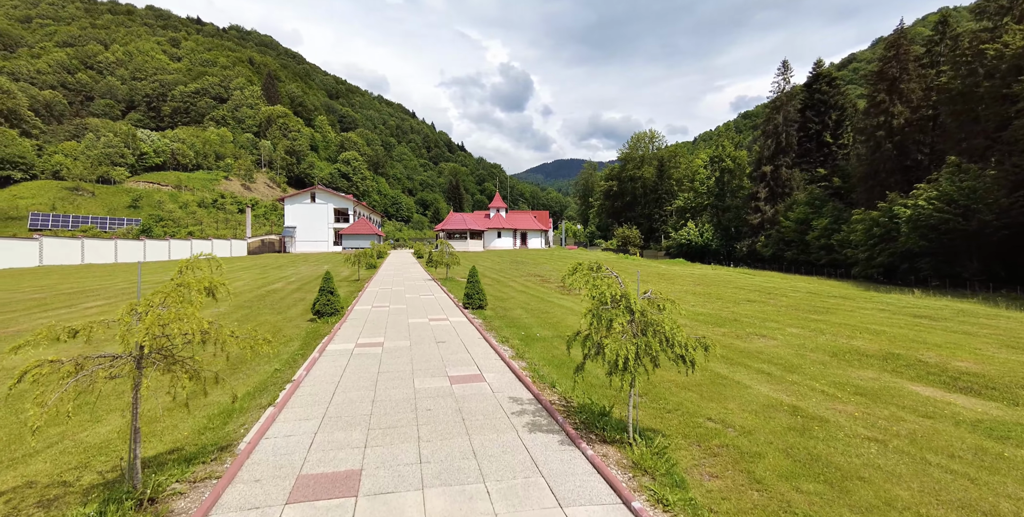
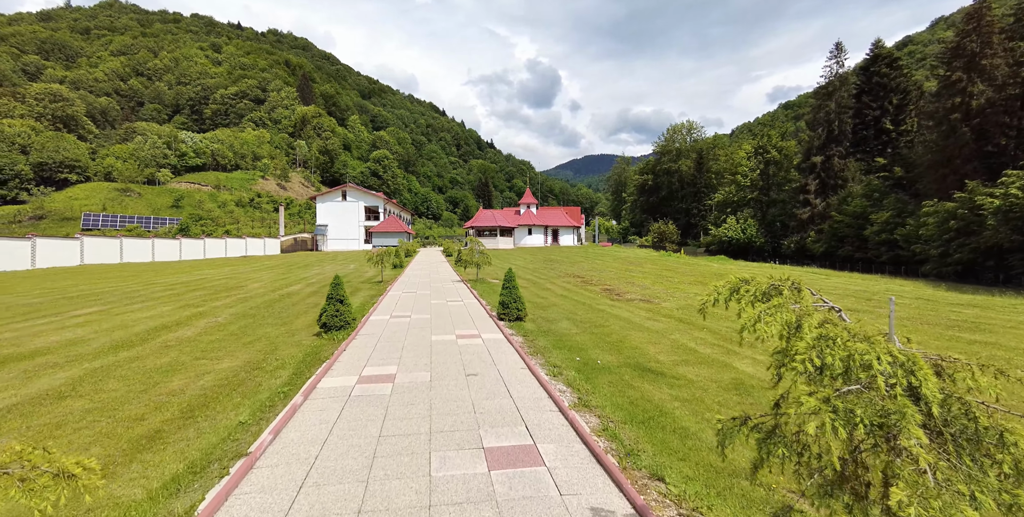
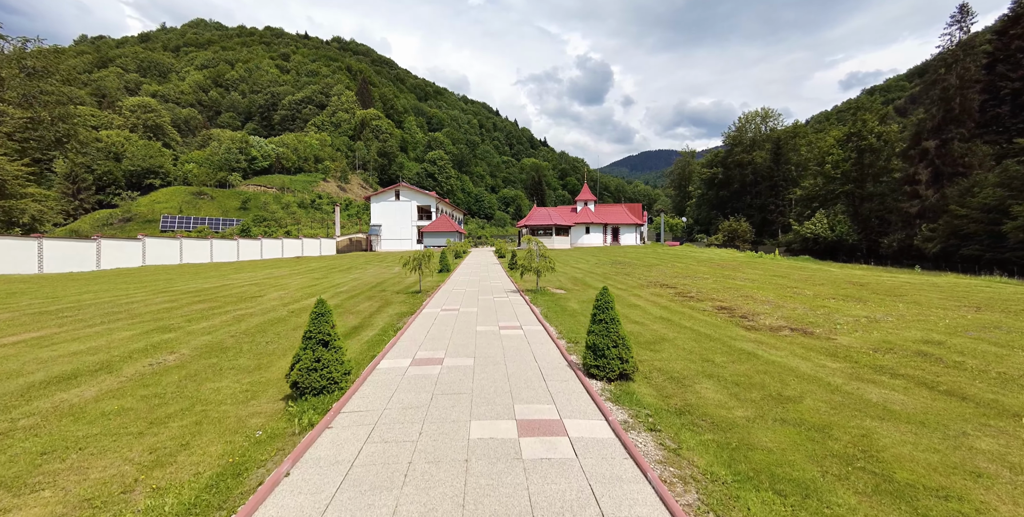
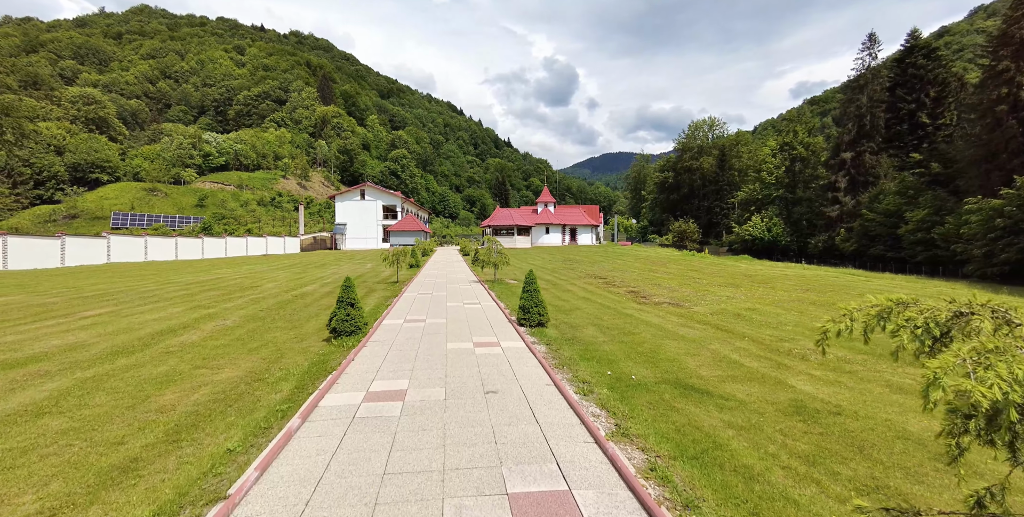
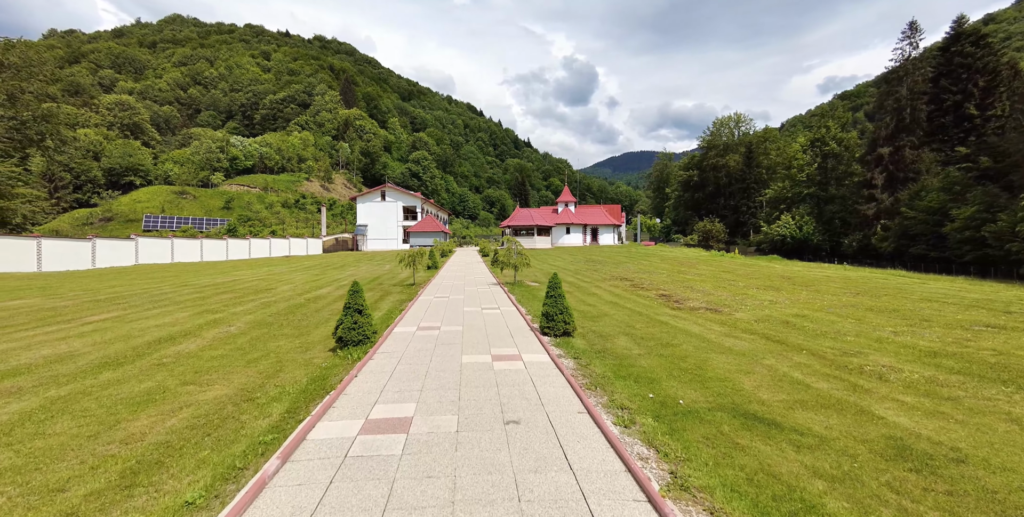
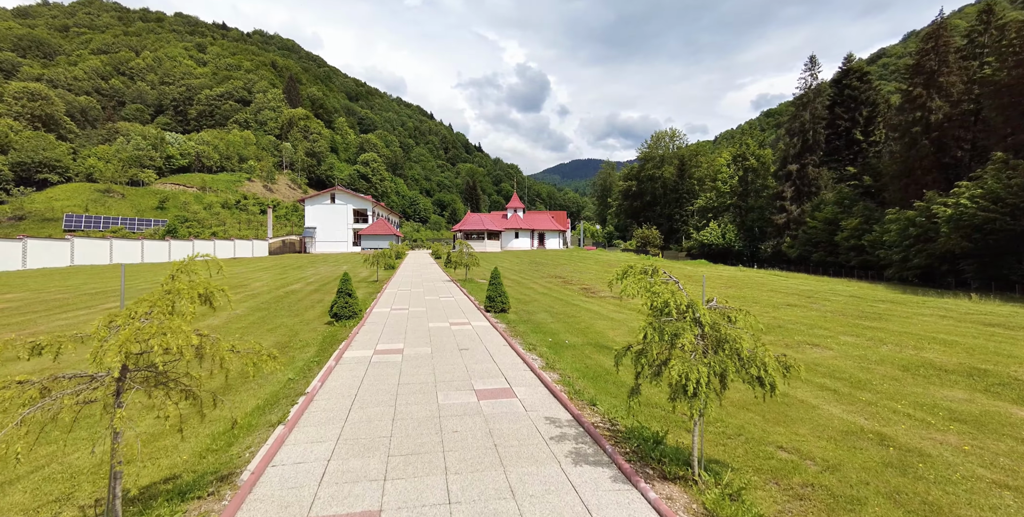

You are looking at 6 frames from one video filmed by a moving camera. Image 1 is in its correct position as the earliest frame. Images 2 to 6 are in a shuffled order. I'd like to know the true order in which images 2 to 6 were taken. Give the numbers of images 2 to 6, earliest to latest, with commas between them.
6, 2, 4, 5, 3
